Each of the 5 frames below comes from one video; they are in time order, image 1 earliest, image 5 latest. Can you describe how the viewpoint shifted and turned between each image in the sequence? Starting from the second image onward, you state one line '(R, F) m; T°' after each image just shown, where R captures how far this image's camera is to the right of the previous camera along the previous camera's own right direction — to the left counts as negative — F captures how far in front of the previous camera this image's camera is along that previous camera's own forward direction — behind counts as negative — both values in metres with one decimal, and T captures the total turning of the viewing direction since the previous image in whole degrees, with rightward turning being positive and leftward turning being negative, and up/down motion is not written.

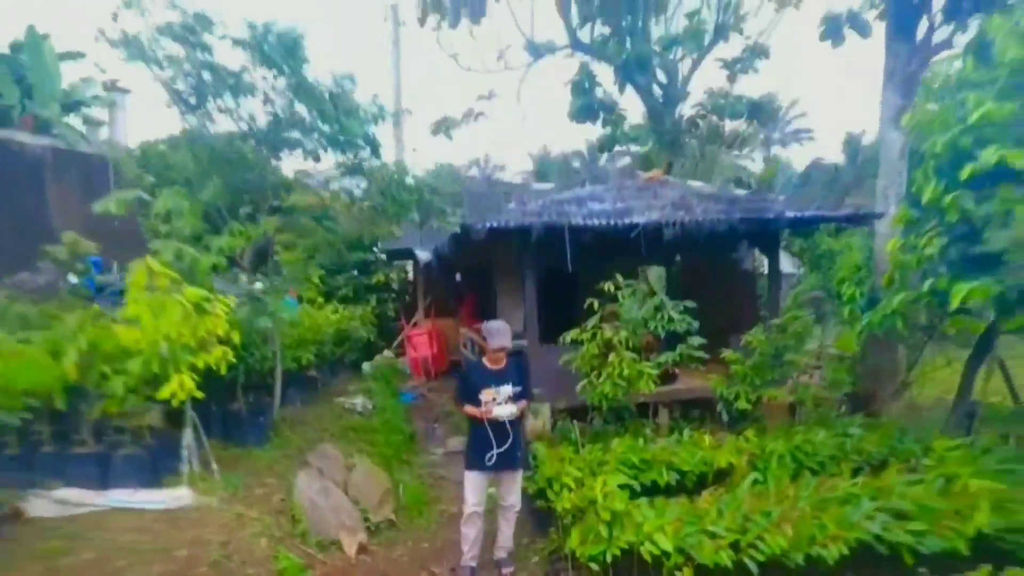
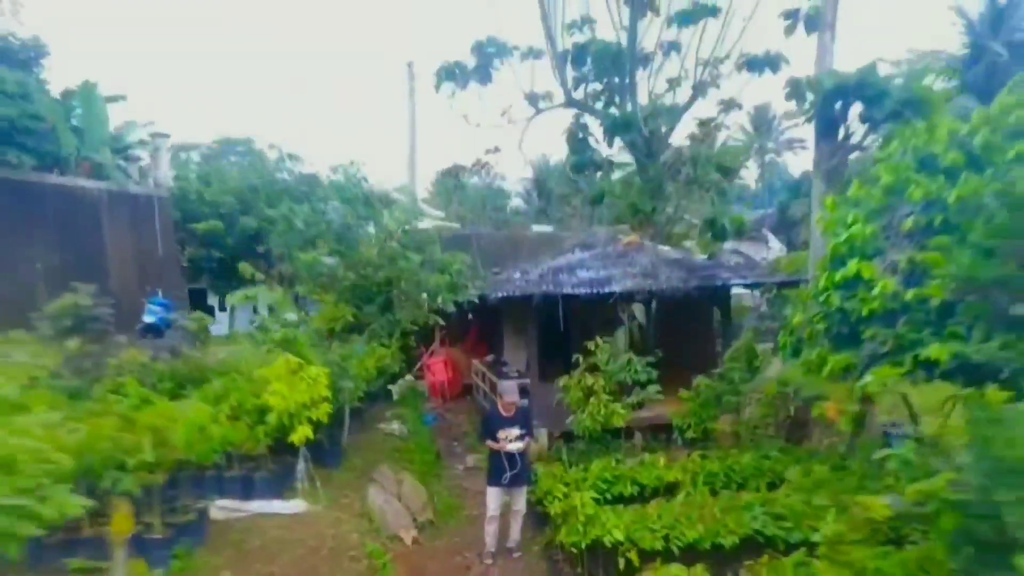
(0.0, -1.9) m; 0°
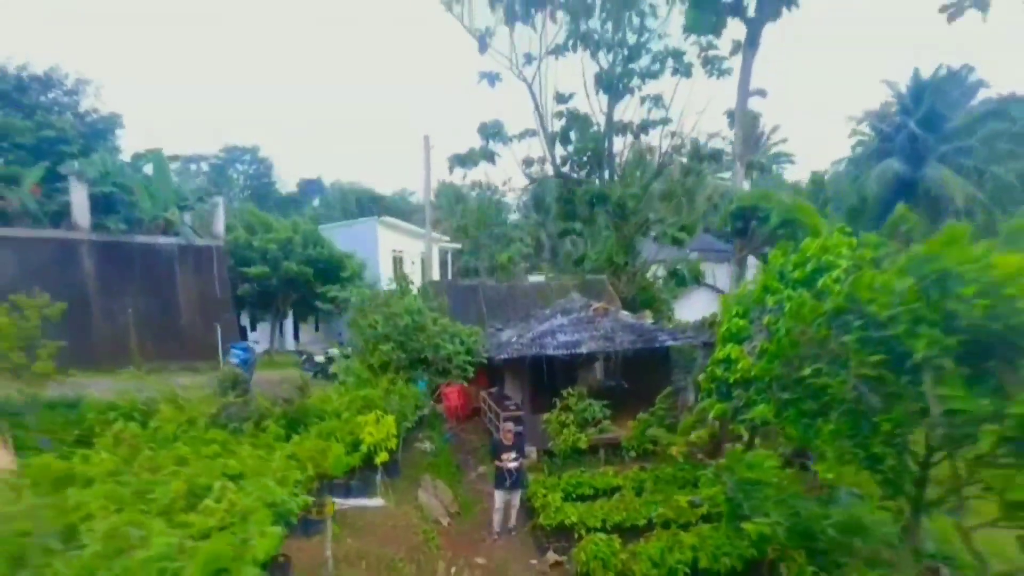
(0.0, -3.5) m; 0°
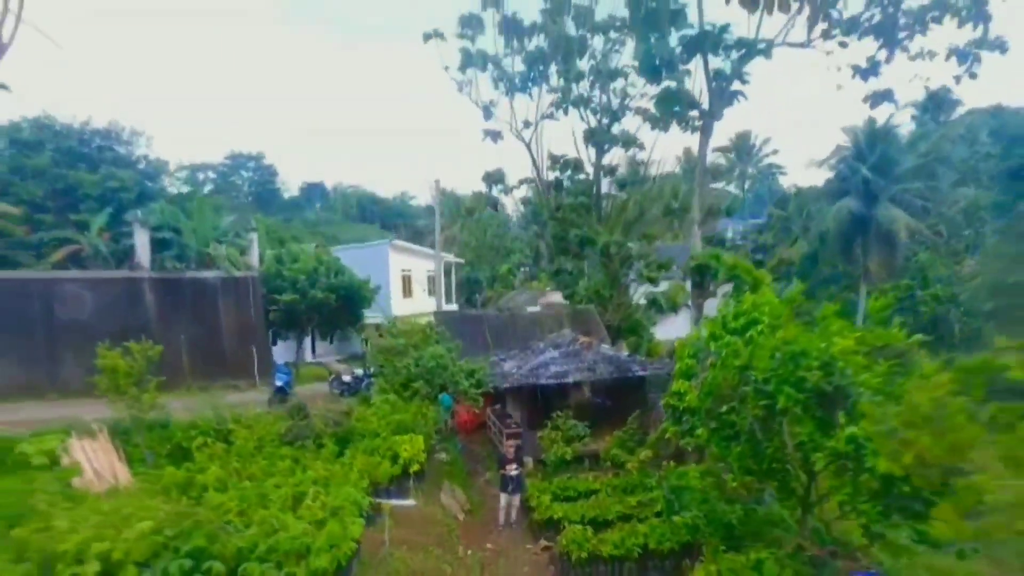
(0.0, -2.9) m; 0°
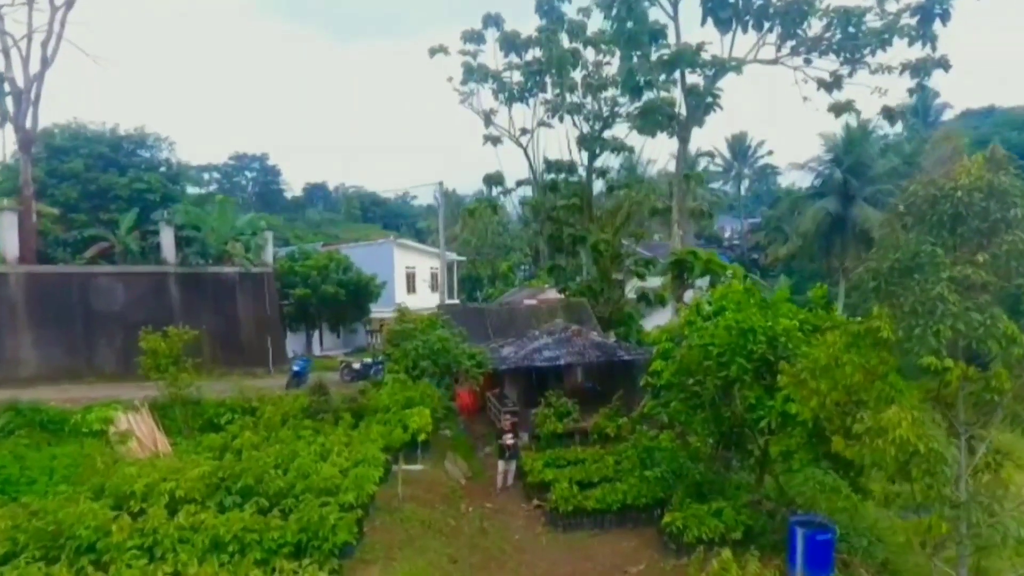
(+0.1, -1.6) m; 0°
